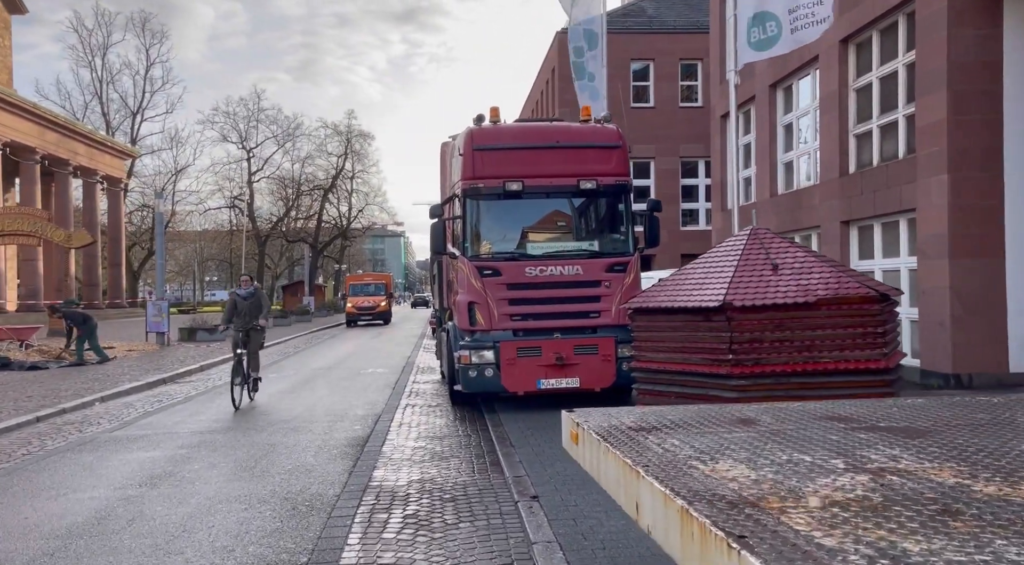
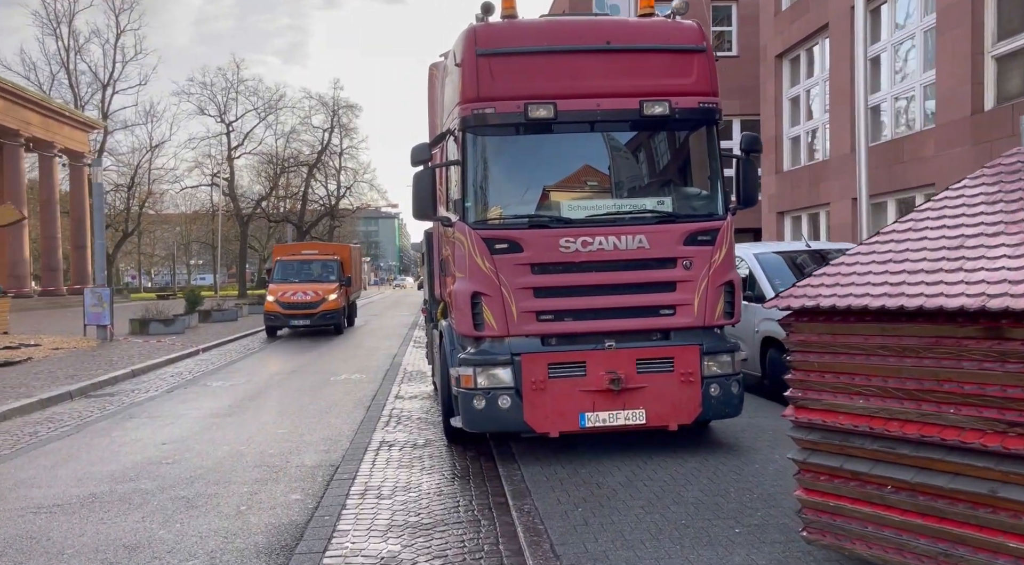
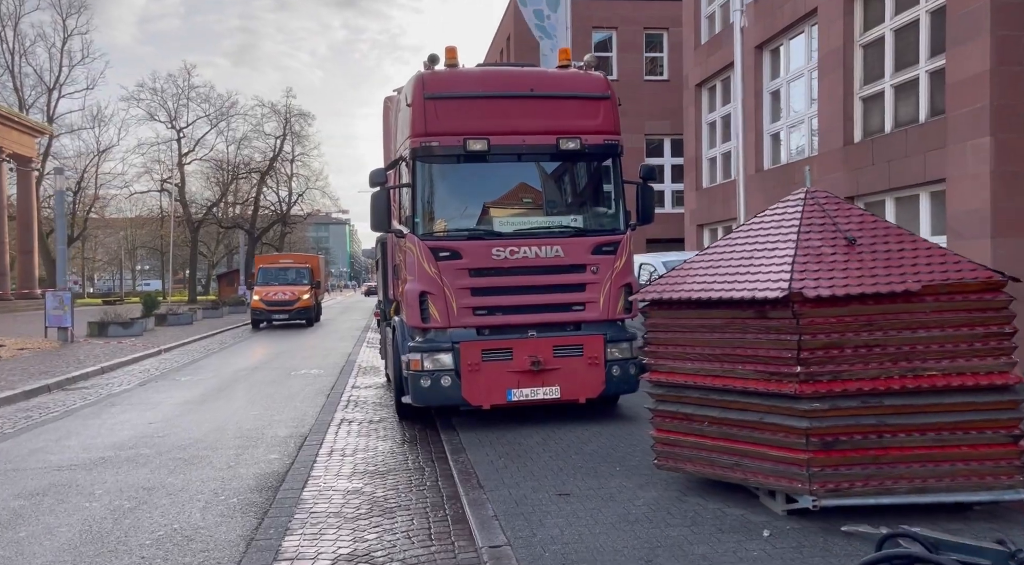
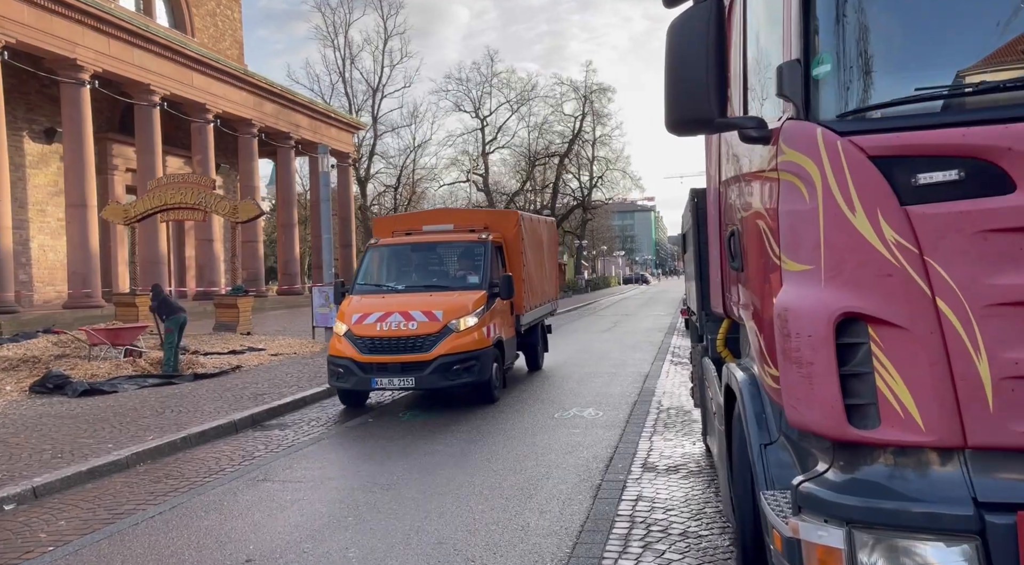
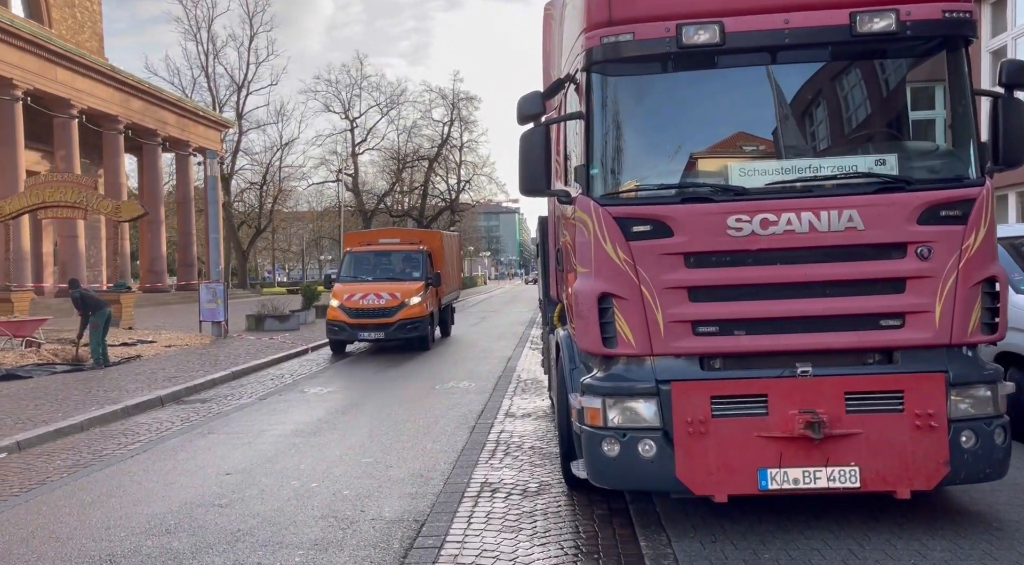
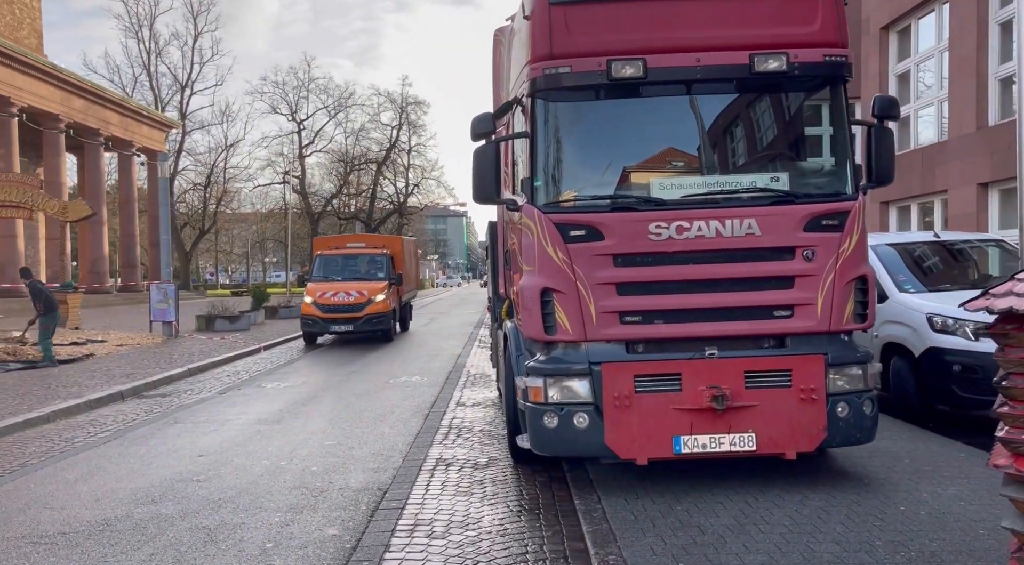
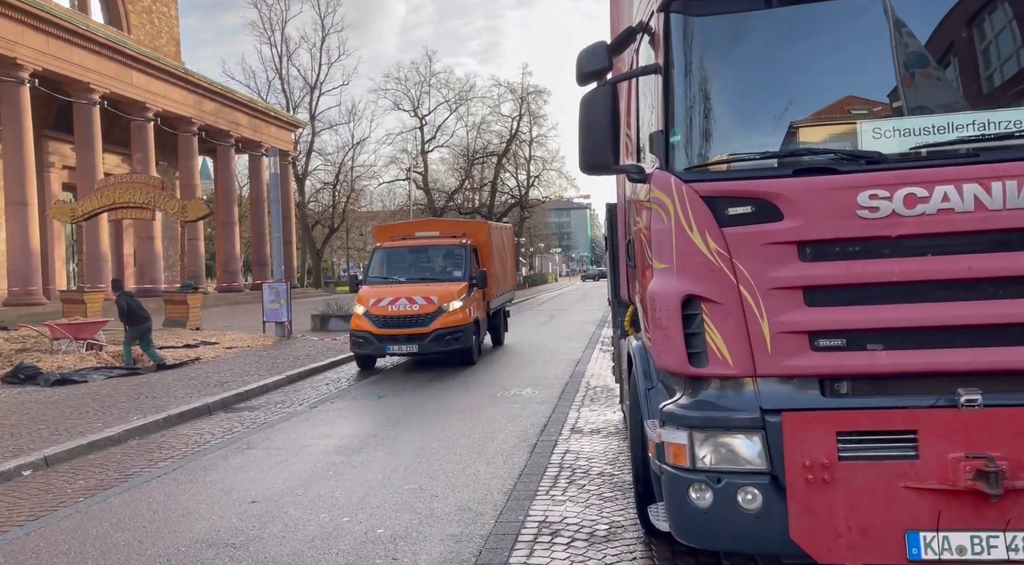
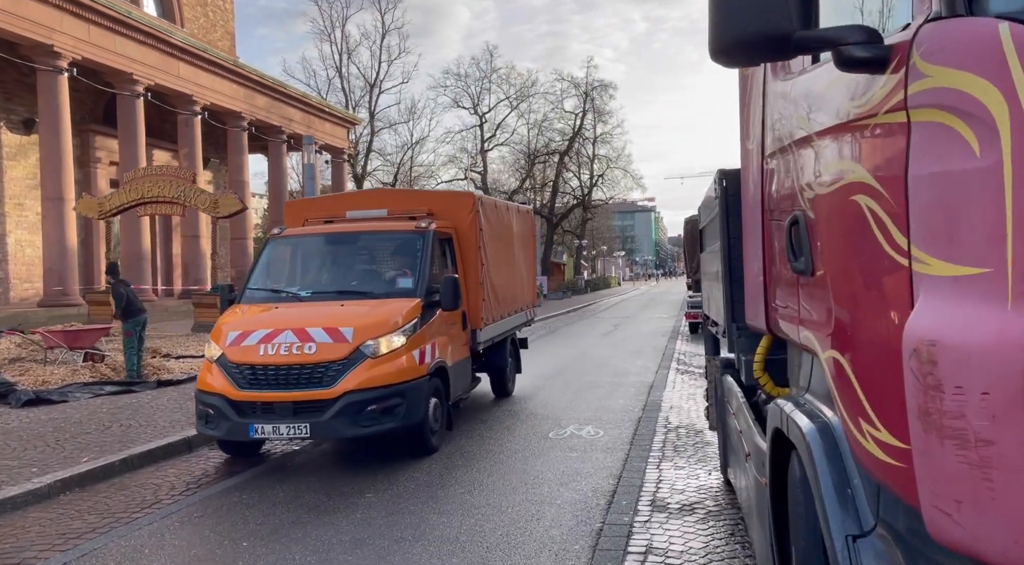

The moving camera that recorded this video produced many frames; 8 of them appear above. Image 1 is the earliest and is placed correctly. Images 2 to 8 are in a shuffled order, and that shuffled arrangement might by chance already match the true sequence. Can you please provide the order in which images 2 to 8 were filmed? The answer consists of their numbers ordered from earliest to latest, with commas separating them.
3, 2, 6, 5, 7, 4, 8
